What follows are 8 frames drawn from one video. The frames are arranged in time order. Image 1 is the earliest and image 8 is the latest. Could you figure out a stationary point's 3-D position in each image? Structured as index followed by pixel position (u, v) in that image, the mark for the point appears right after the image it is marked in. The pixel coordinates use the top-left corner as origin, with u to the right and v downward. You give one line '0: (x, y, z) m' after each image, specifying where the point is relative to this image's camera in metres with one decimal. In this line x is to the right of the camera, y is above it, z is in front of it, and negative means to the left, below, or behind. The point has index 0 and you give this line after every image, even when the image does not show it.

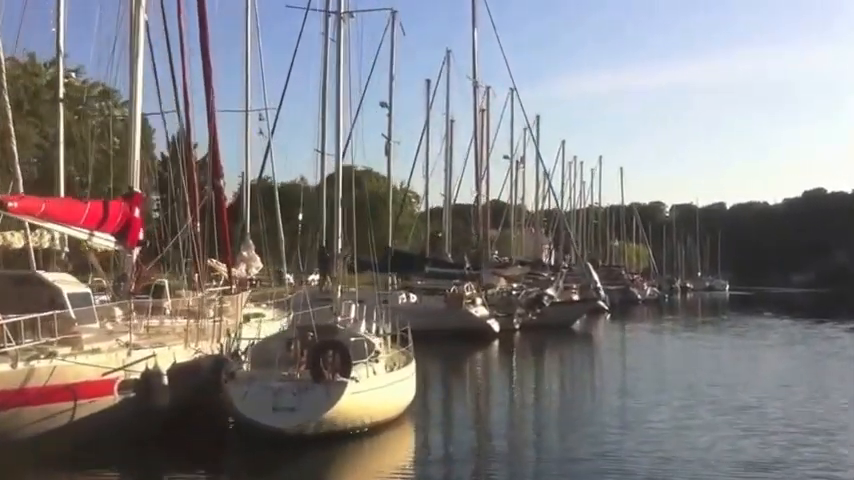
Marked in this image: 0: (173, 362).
0: (-3.6, -1.8, +13.8) m
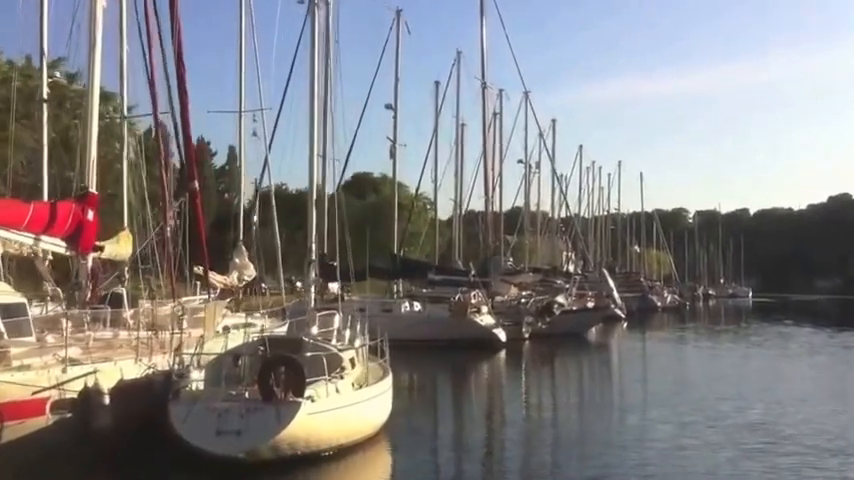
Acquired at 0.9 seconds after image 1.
0: (-4.0, -1.8, +12.6) m
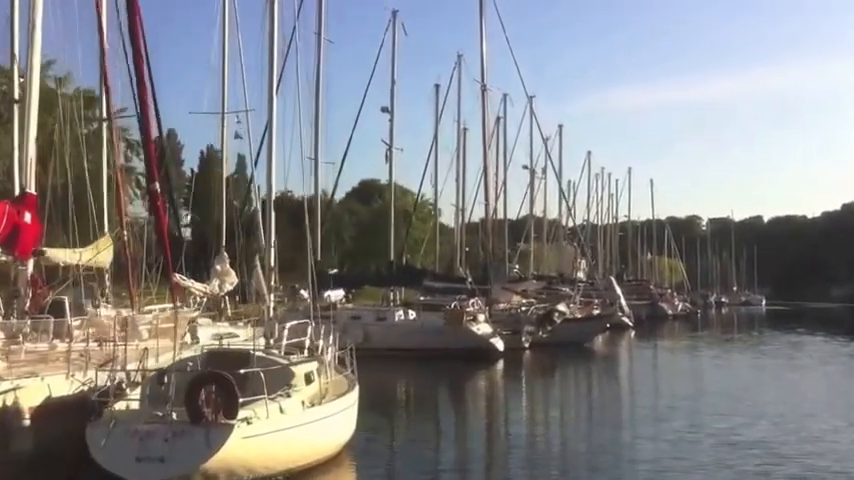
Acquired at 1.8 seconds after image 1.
0: (-4.5, -1.9, +11.5) m
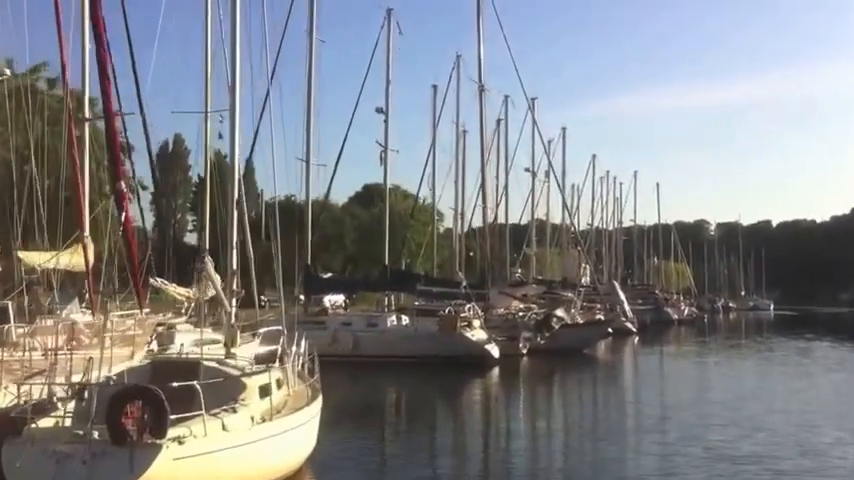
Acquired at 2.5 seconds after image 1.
0: (-5.0, -1.9, +10.6) m
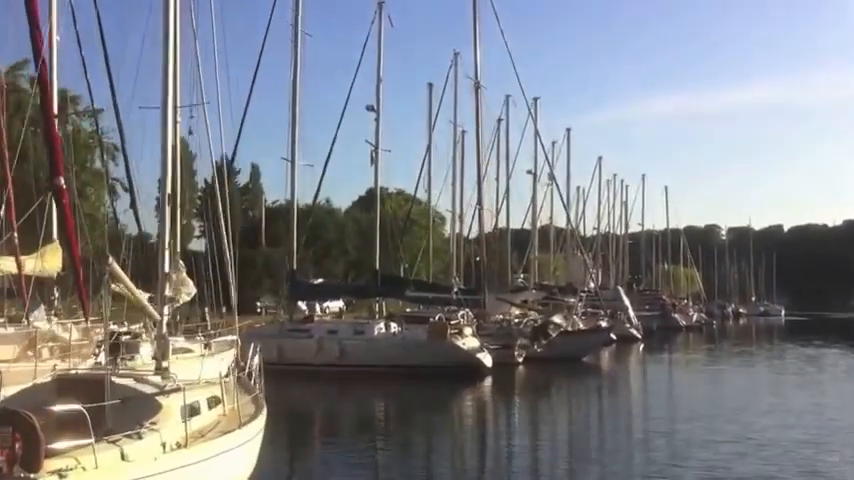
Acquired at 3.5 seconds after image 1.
0: (-5.6, -1.9, +9.1) m
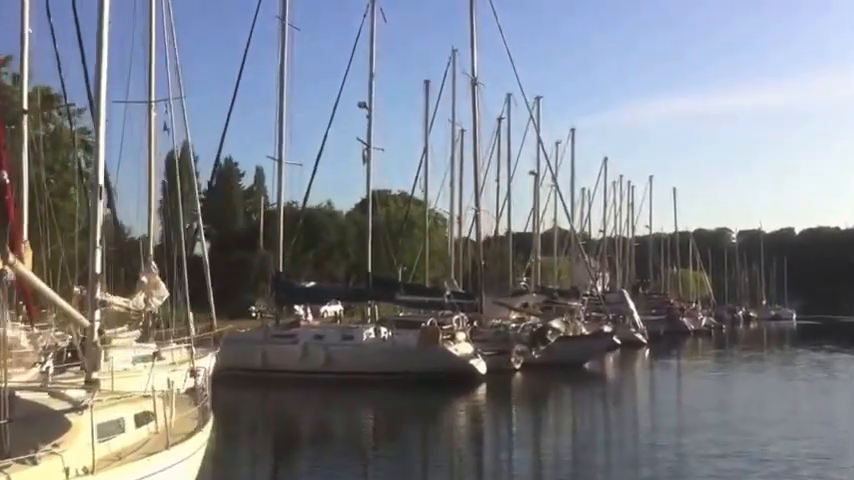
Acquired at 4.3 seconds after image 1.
0: (-6.1, -1.8, +7.8) m
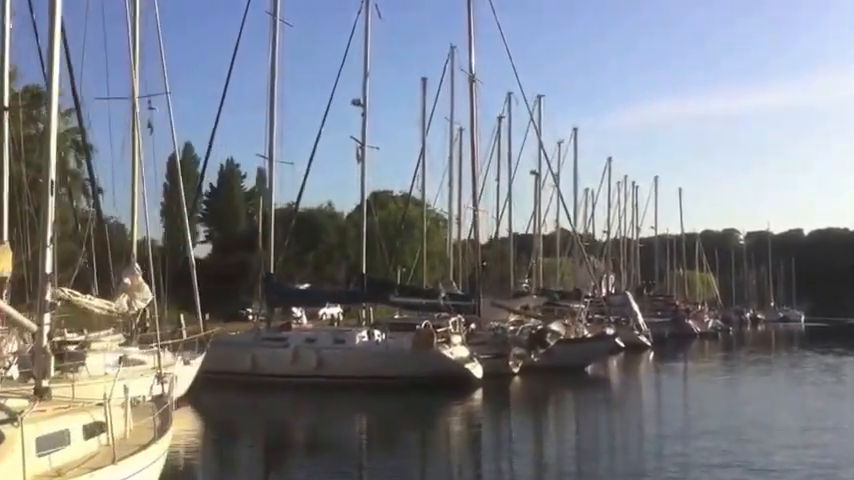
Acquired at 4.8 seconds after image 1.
0: (-6.4, -1.8, +6.9) m
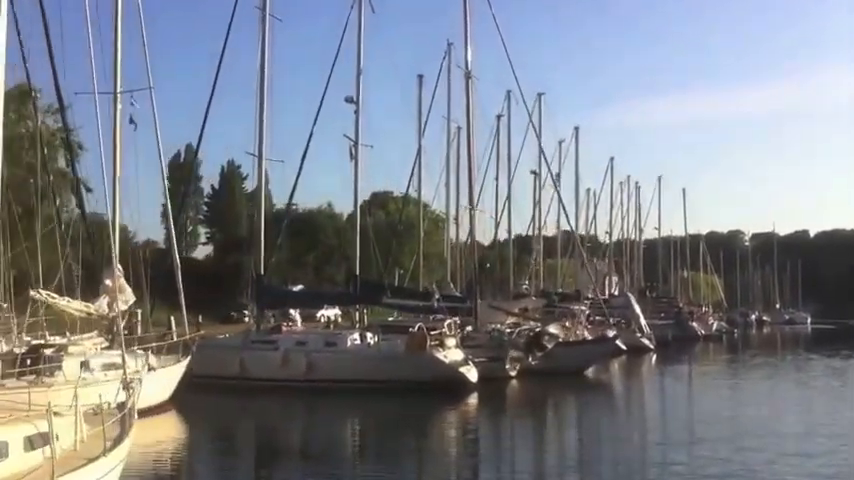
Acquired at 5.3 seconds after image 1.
0: (-6.8, -1.7, +6.2) m
